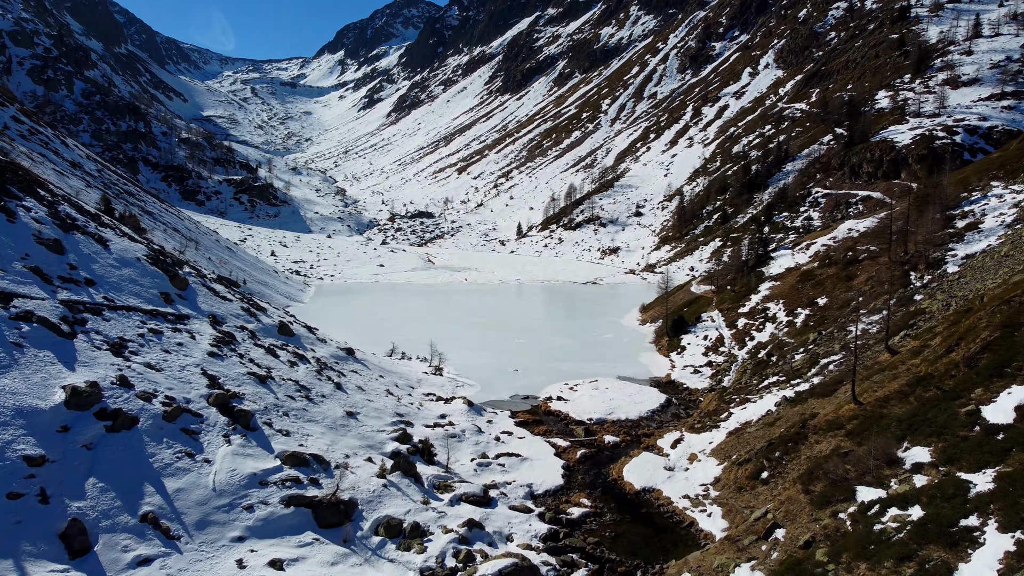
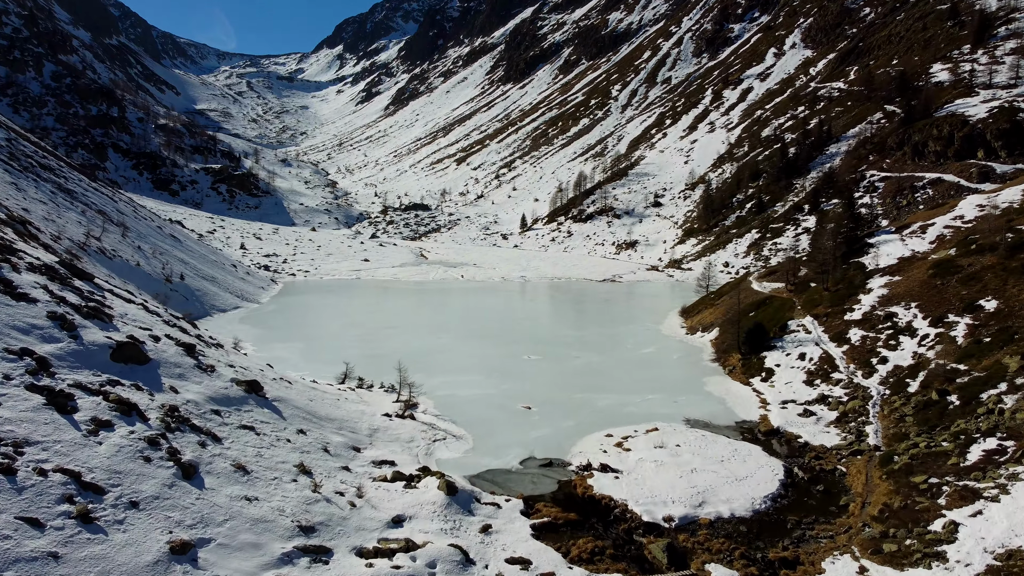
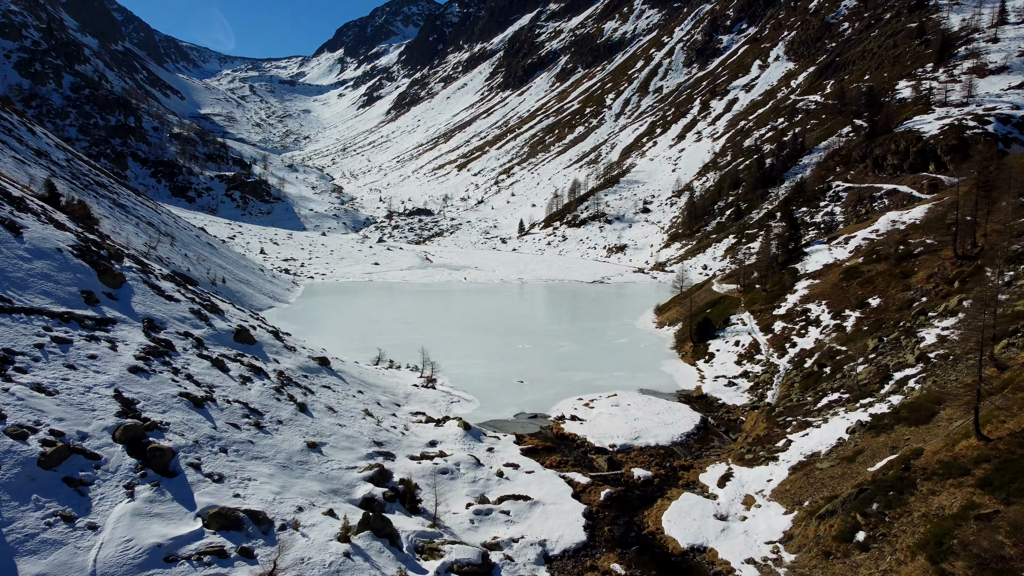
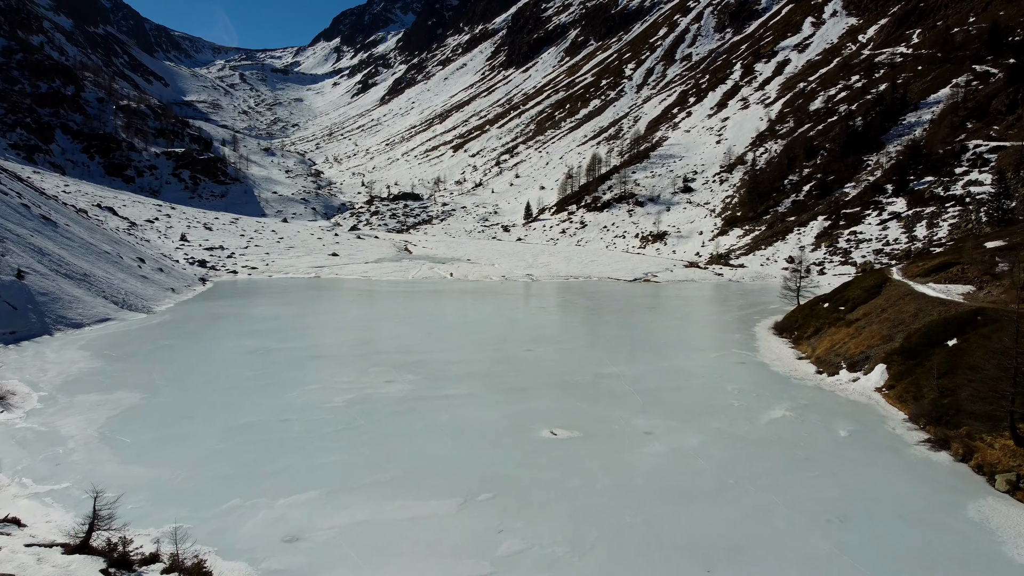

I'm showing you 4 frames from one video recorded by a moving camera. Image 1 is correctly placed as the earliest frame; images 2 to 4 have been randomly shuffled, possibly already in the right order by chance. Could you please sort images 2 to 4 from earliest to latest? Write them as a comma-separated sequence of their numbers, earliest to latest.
3, 2, 4
